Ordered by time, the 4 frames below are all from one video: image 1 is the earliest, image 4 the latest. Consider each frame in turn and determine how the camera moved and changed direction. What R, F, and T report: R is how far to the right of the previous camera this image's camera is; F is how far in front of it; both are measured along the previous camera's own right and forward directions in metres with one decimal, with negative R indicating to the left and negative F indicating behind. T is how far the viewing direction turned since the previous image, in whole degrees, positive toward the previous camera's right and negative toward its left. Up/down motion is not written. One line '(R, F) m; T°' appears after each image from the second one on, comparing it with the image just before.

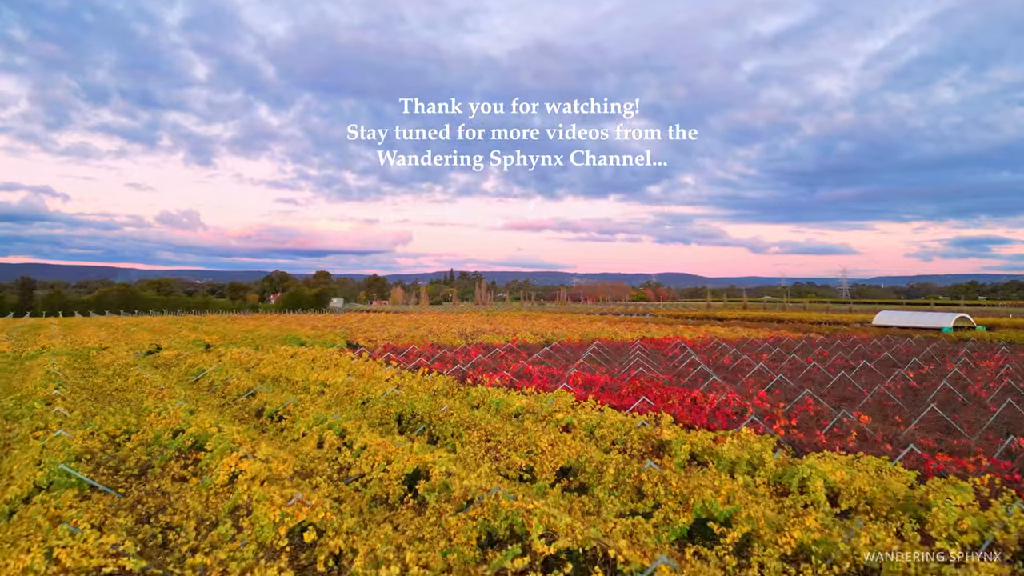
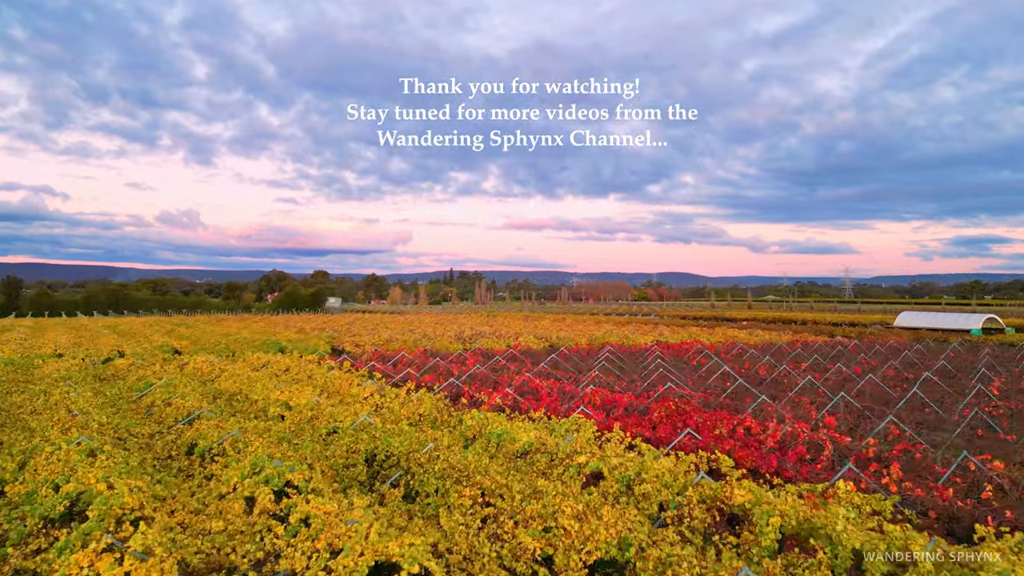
(-0.1, +2.7) m; 0°
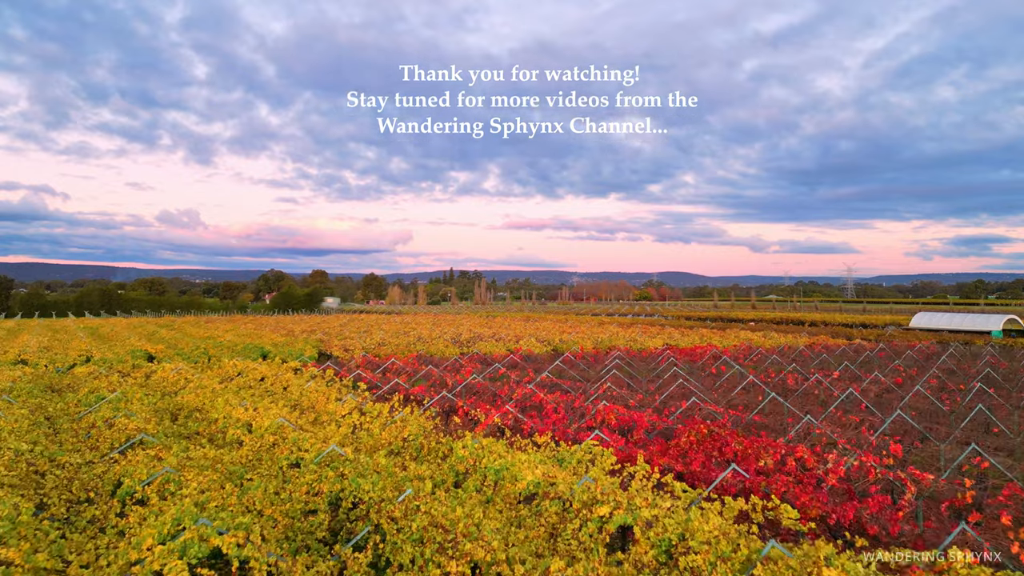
(0.0, +1.8) m; 0°
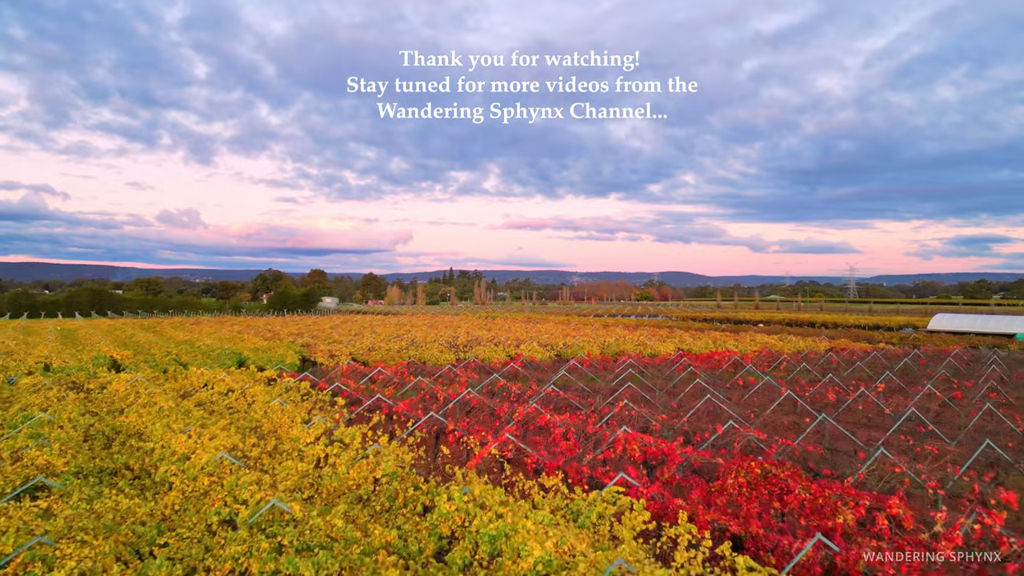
(0.0, +2.0) m; 0°
